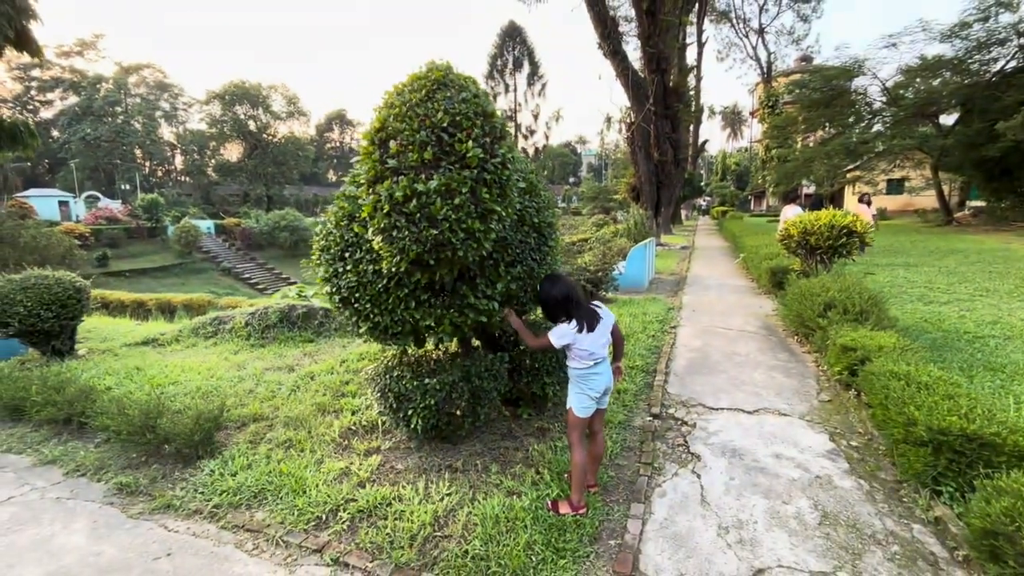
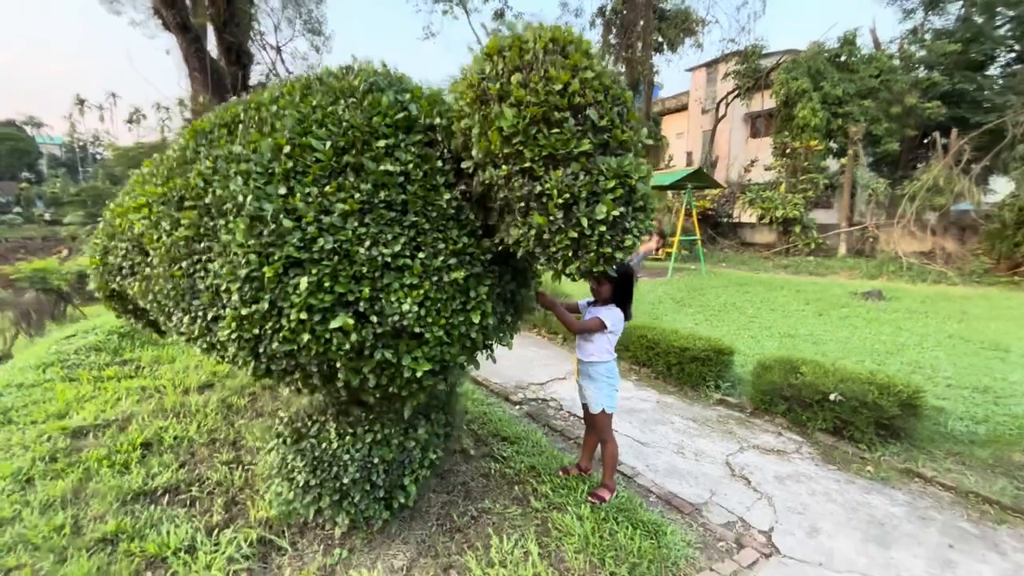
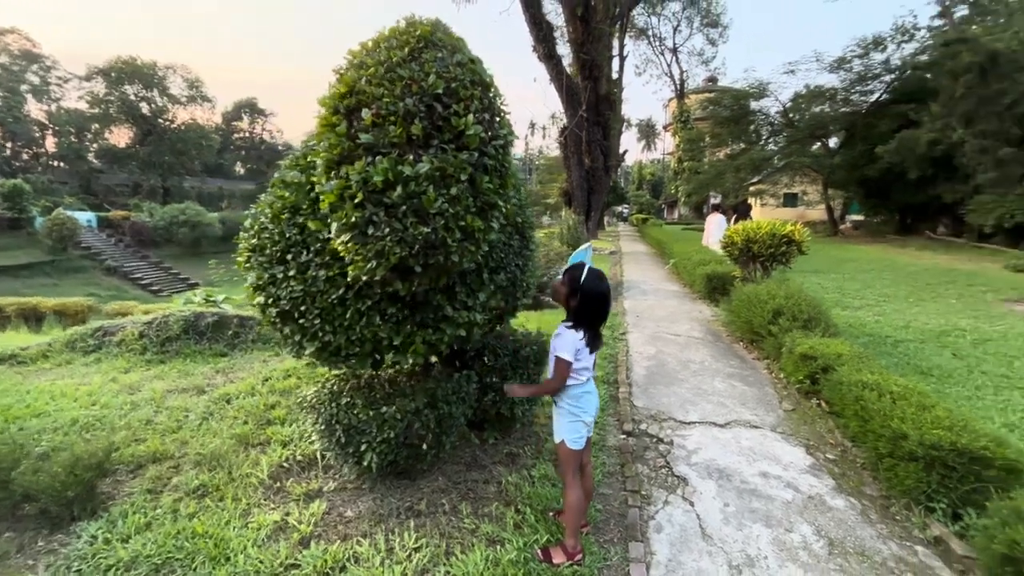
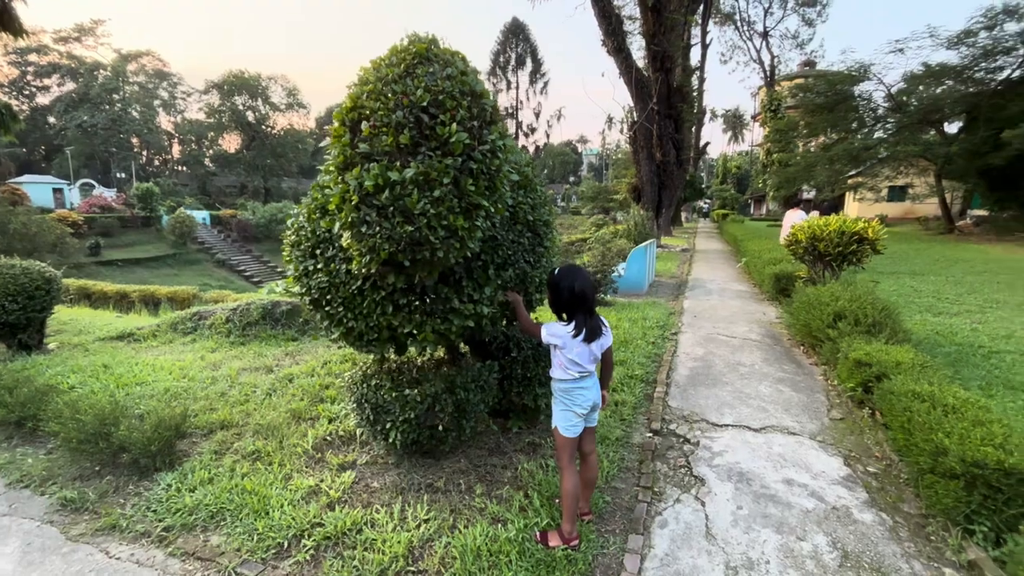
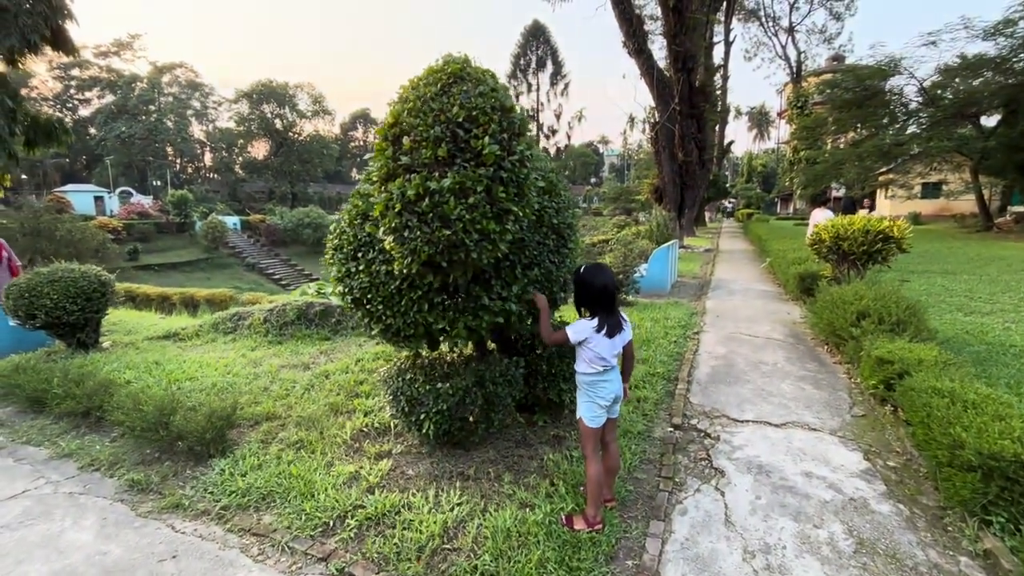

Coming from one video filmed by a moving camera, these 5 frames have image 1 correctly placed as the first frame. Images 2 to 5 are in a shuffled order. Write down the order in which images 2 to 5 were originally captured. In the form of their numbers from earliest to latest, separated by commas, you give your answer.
5, 4, 3, 2
